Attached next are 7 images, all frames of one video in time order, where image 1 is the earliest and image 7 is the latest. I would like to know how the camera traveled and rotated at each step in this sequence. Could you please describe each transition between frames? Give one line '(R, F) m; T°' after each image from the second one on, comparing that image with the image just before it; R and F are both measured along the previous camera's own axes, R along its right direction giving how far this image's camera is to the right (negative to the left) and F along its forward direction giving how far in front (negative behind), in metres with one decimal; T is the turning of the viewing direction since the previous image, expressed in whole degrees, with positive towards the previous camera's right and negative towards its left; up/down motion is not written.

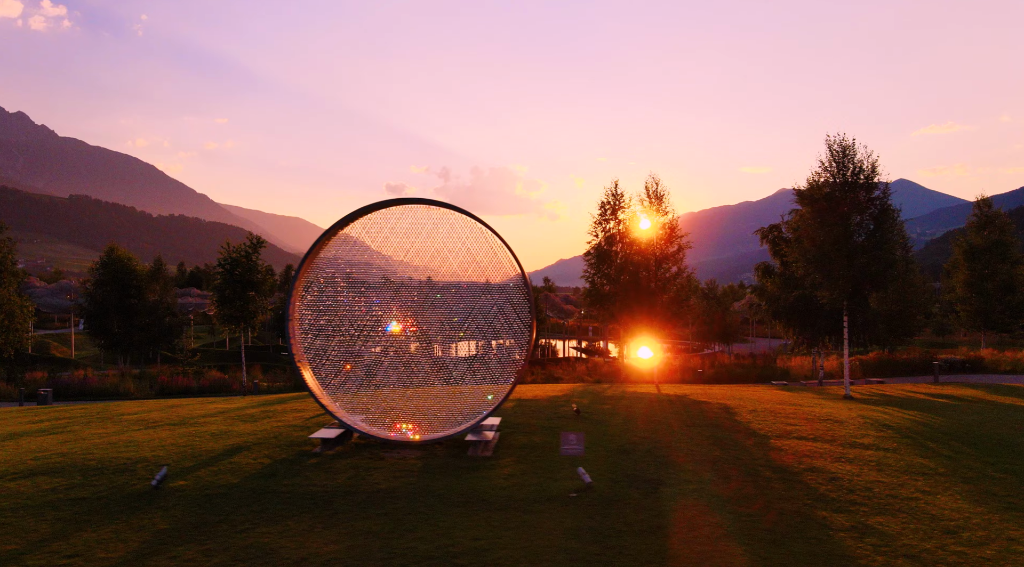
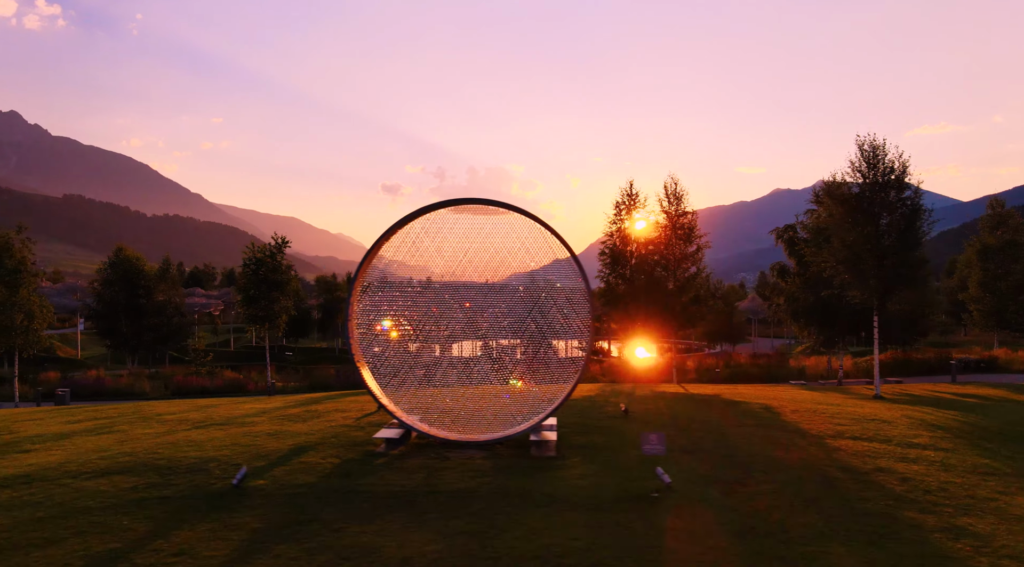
(-1.0, 0.0) m; 0°
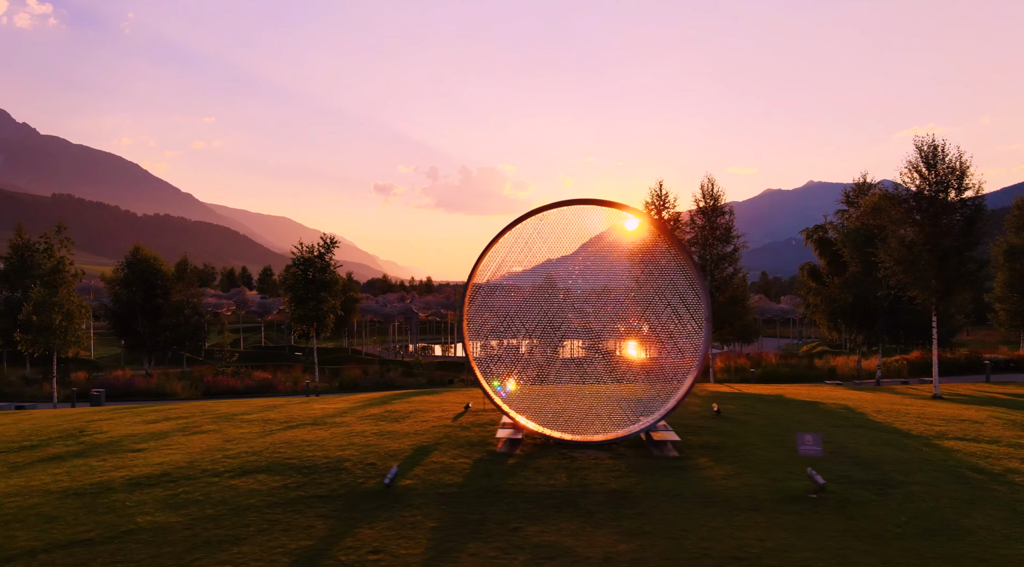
(-1.8, 0.0) m; -1°
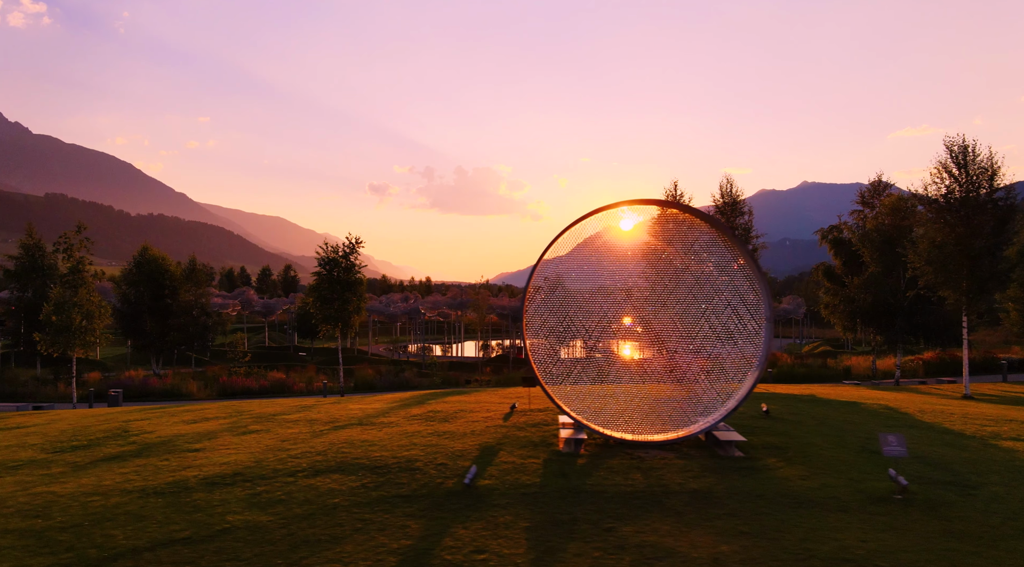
(-1.0, 0.0) m; 0°
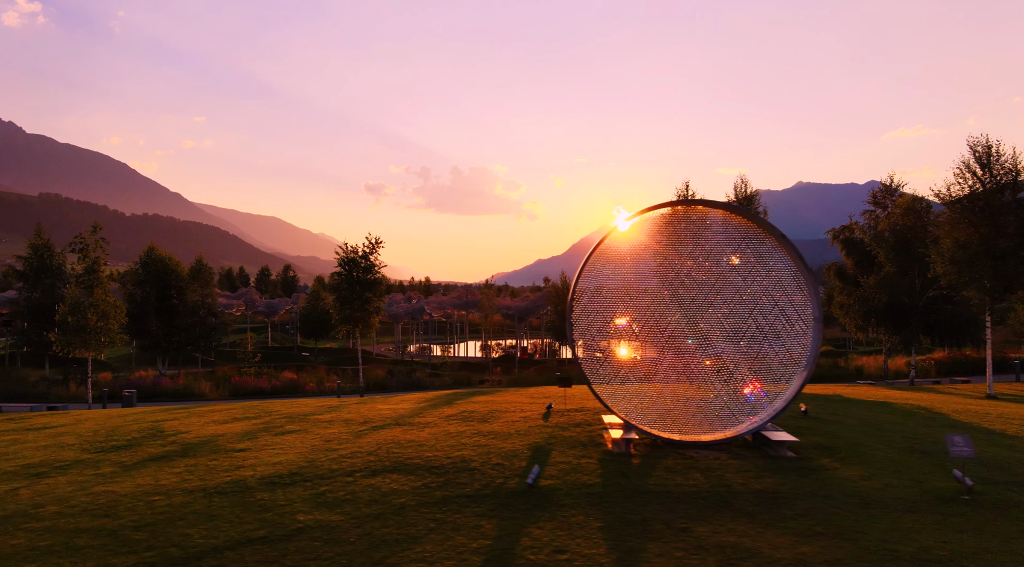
(-0.8, 0.0) m; 0°
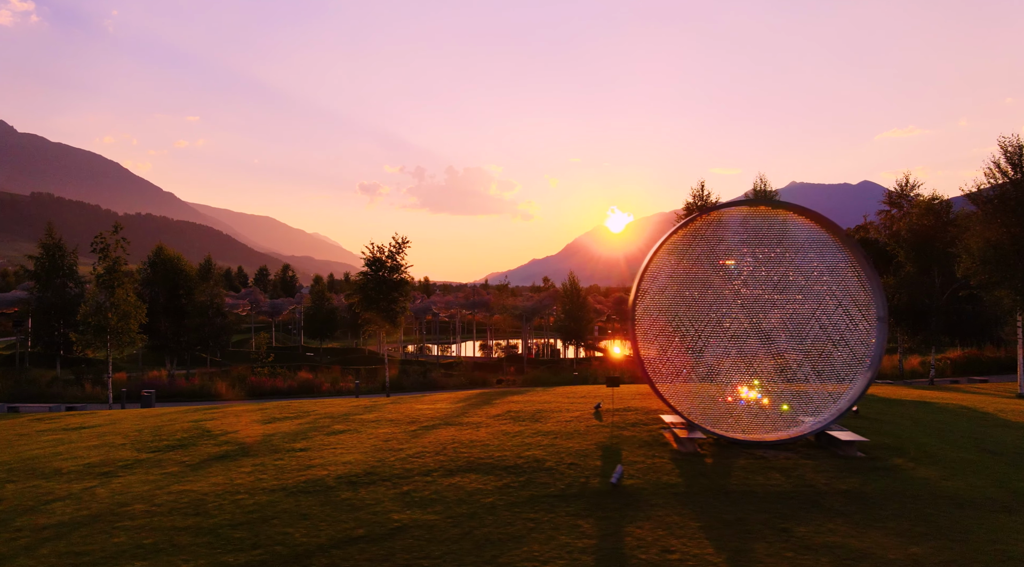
(-1.0, 0.0) m; 0°
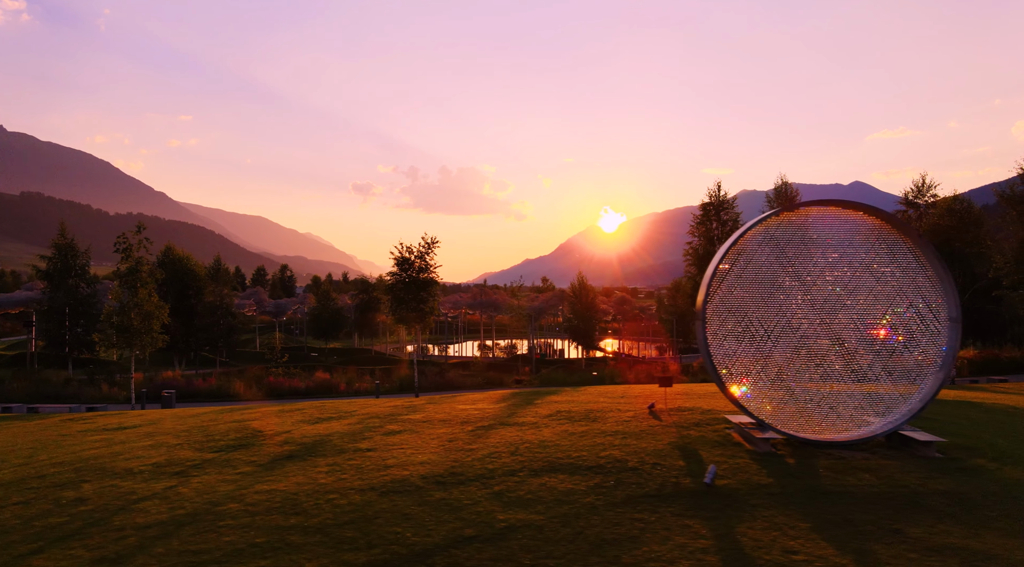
(-1.1, 0.0) m; 0°
